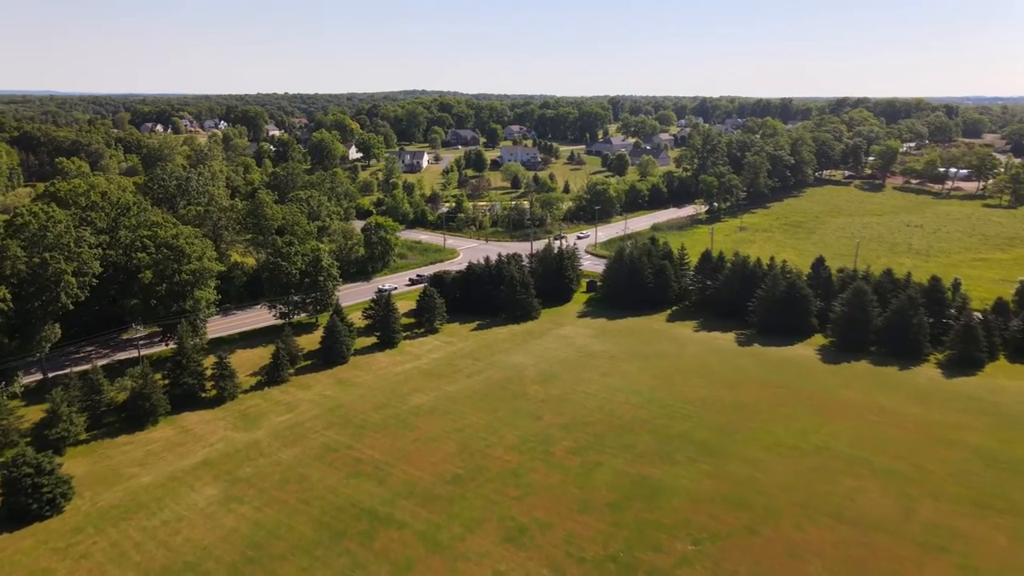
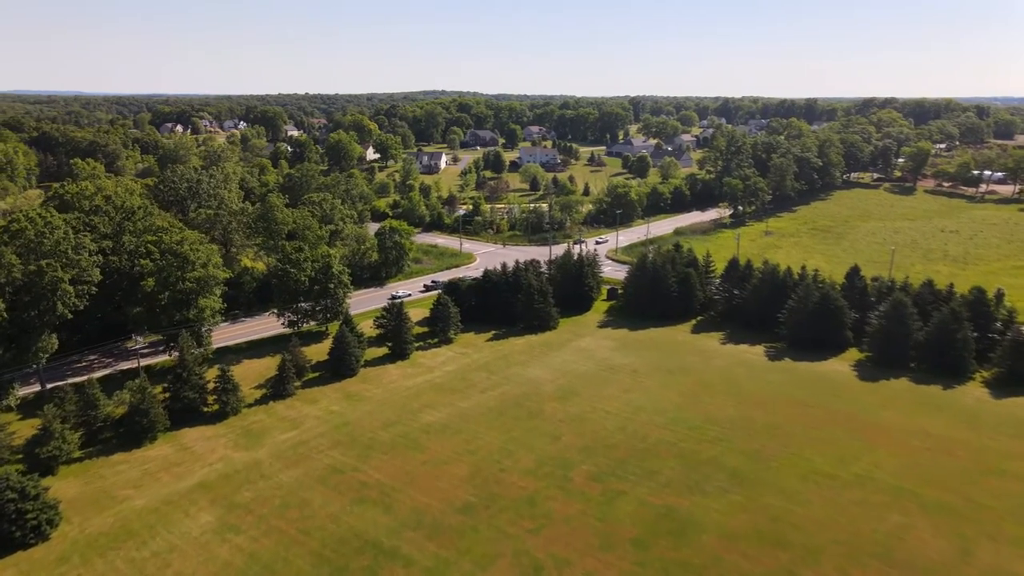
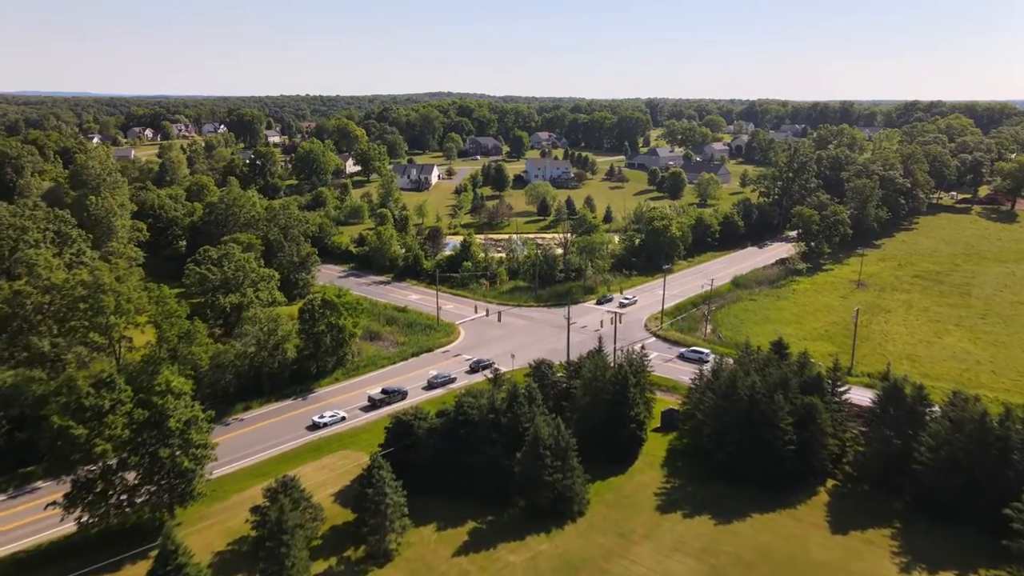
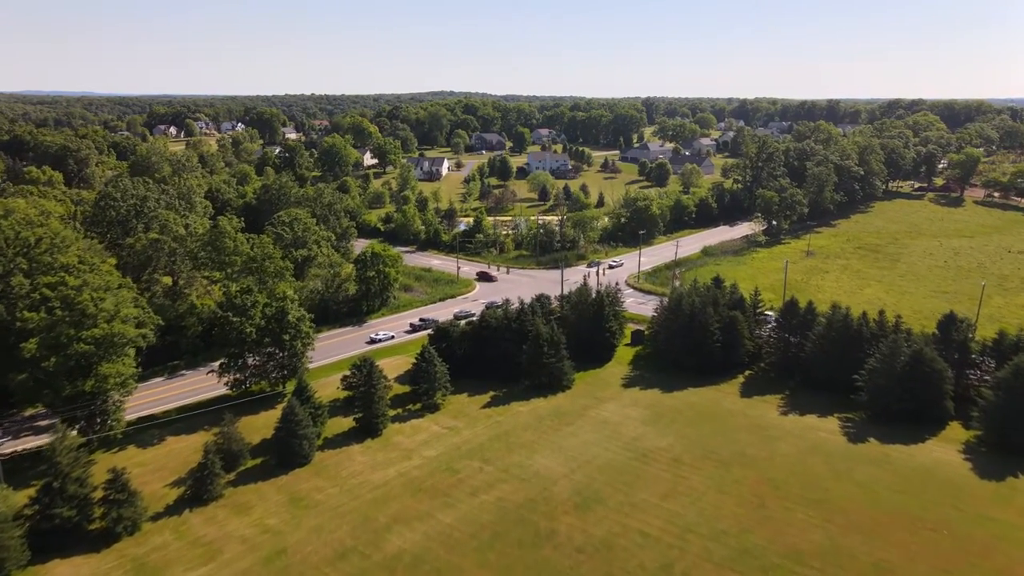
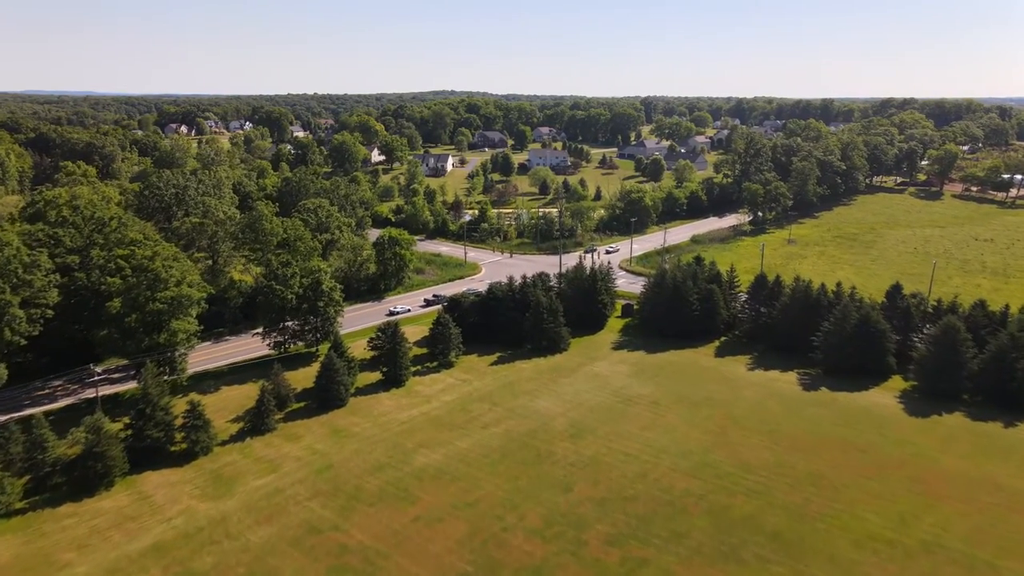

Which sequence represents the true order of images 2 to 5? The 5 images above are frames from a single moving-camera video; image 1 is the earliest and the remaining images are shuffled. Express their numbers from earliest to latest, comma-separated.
2, 5, 4, 3
